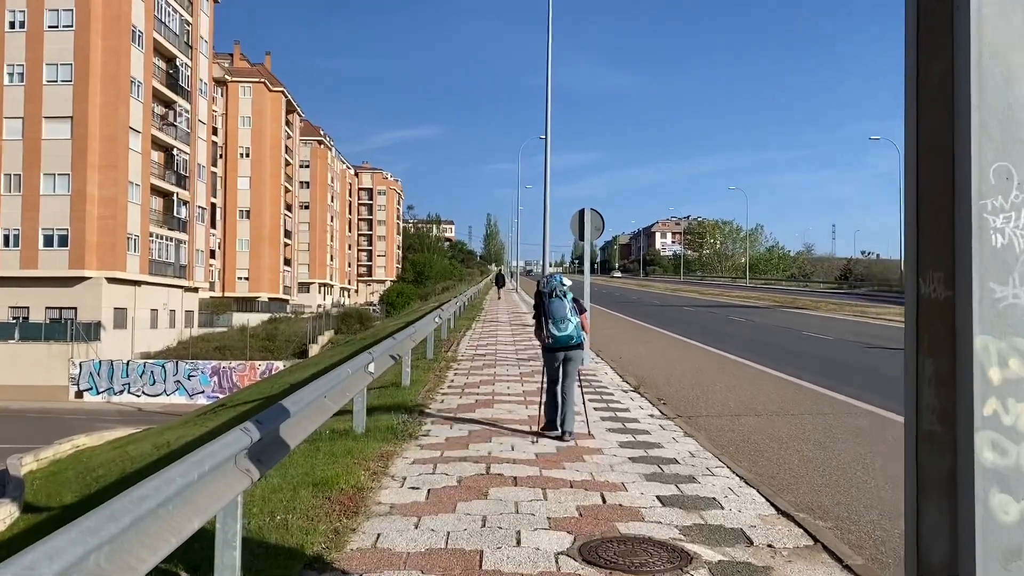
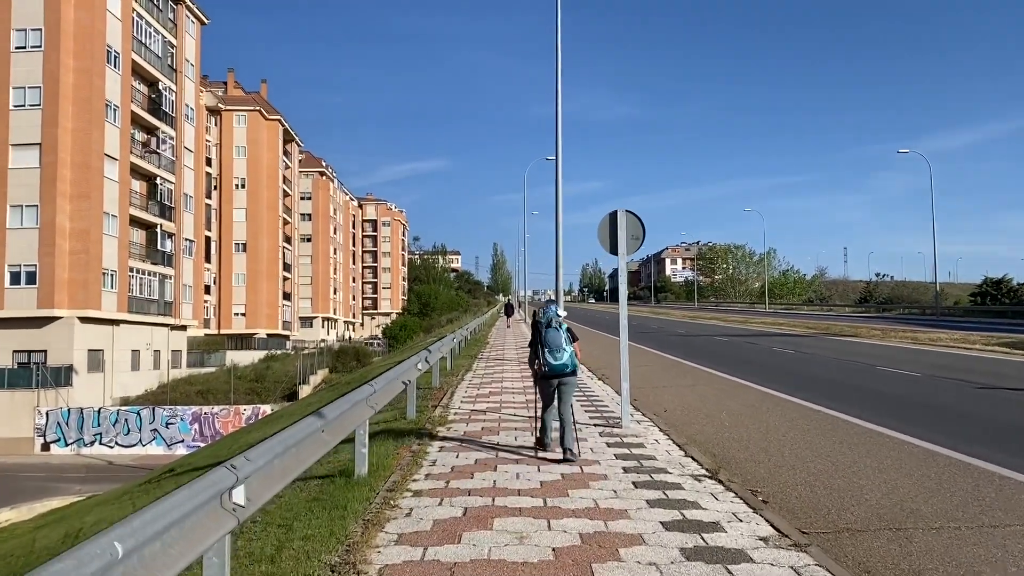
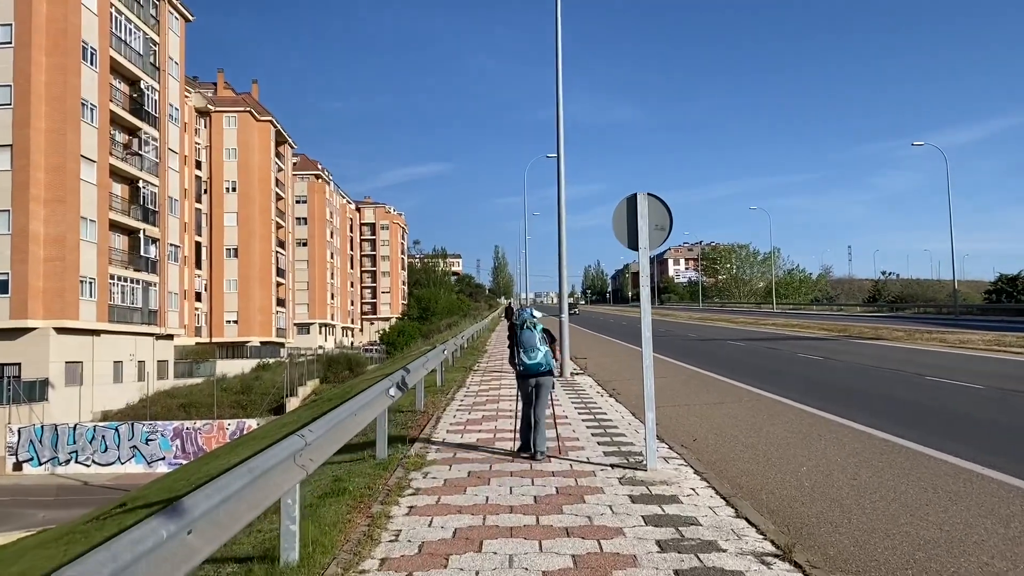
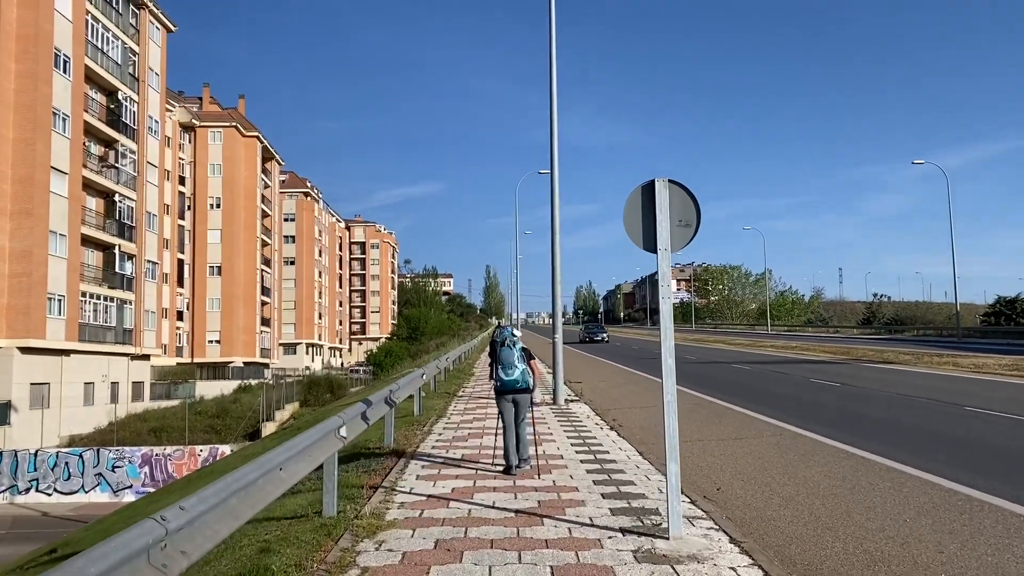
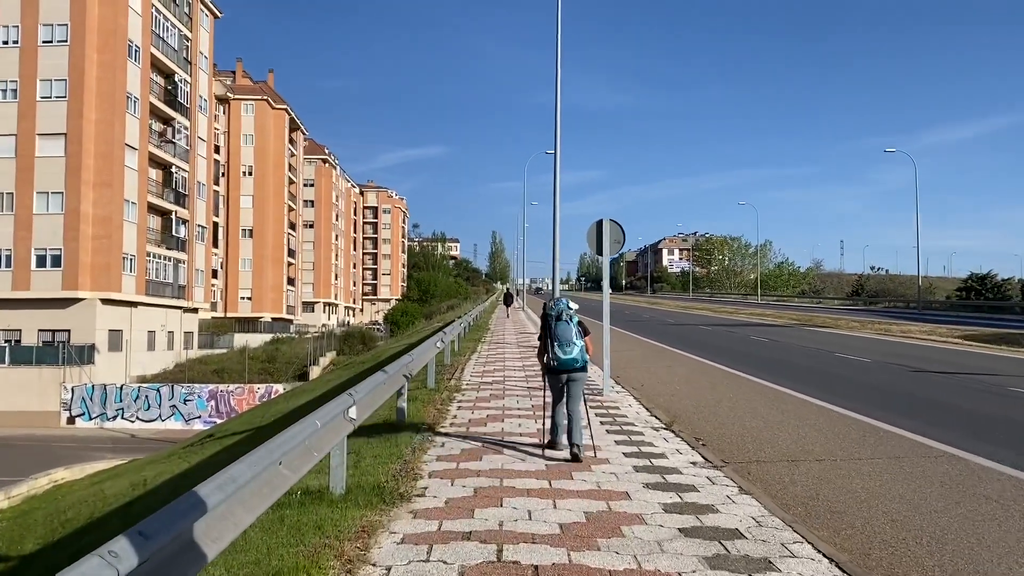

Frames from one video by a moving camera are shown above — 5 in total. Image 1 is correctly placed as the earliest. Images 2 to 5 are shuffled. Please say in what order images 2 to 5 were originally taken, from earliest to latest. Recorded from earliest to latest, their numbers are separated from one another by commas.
5, 2, 3, 4
